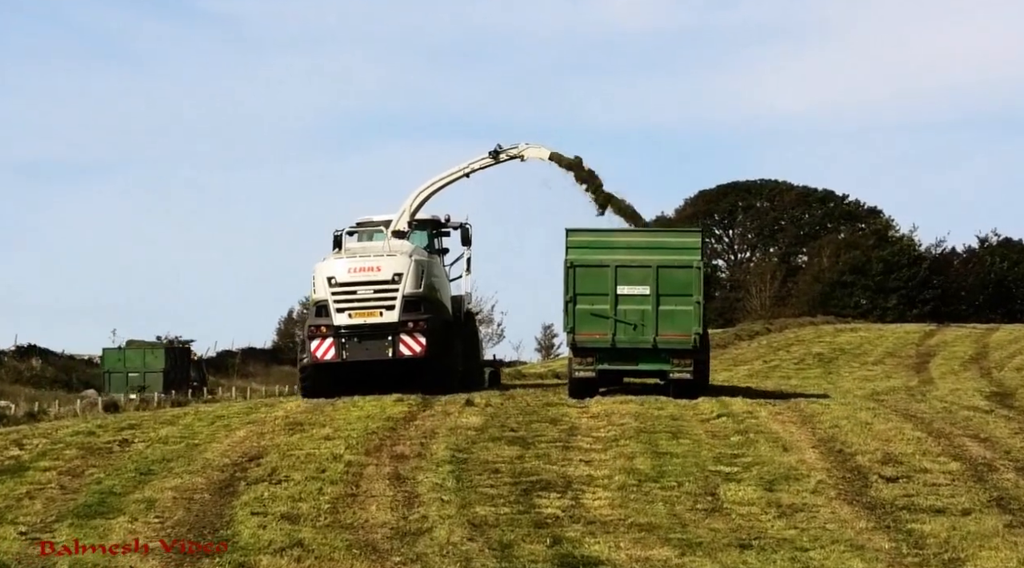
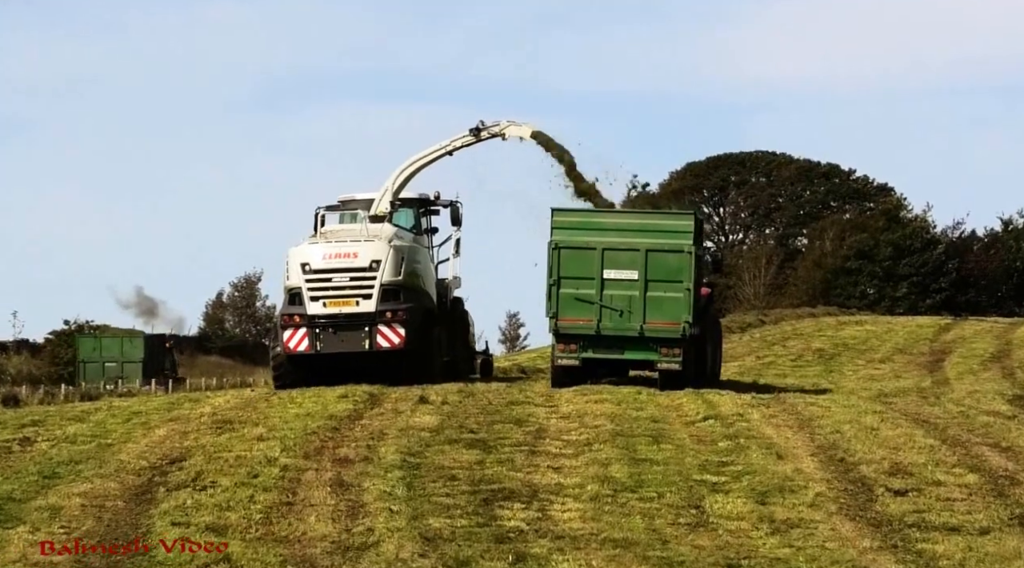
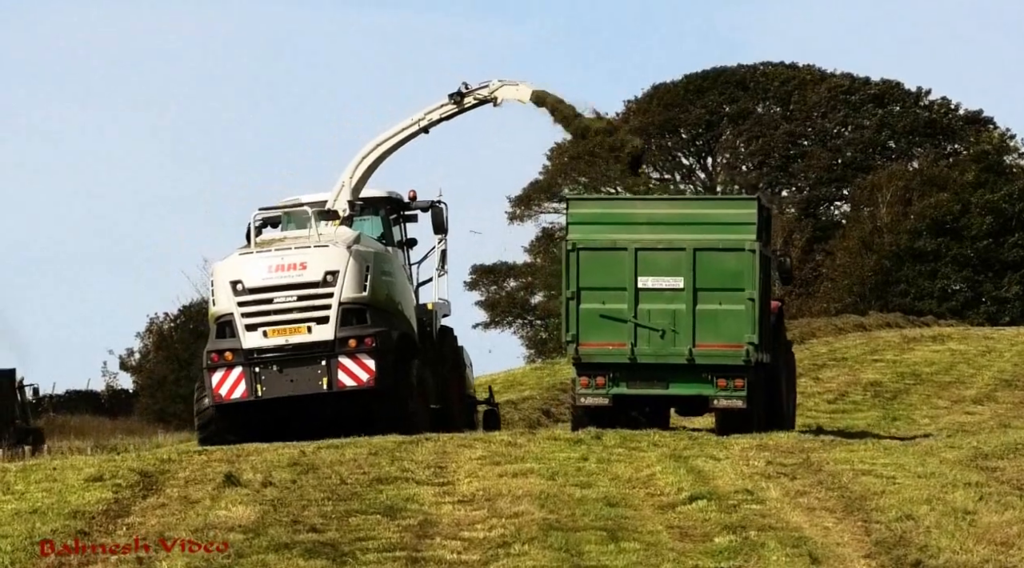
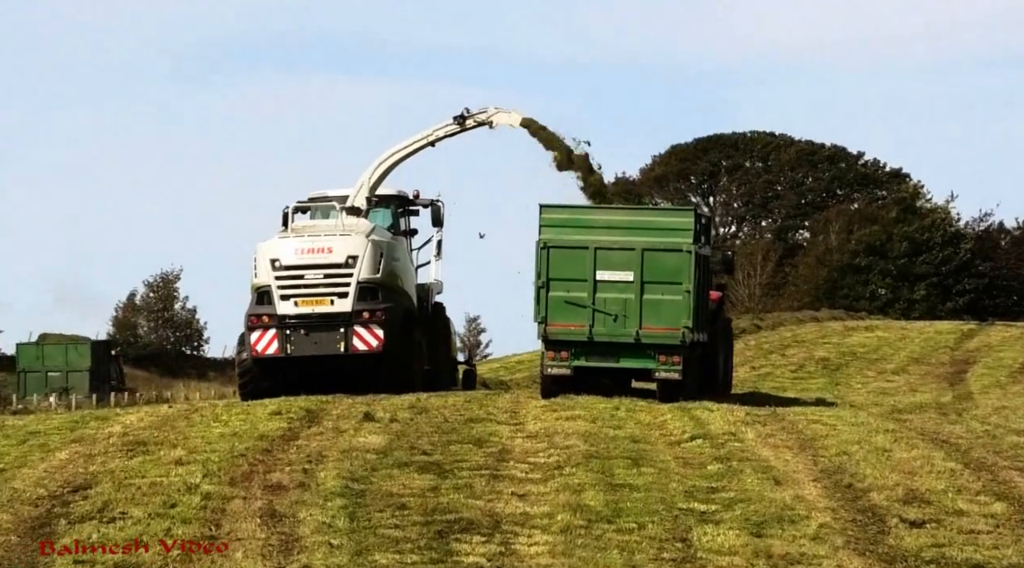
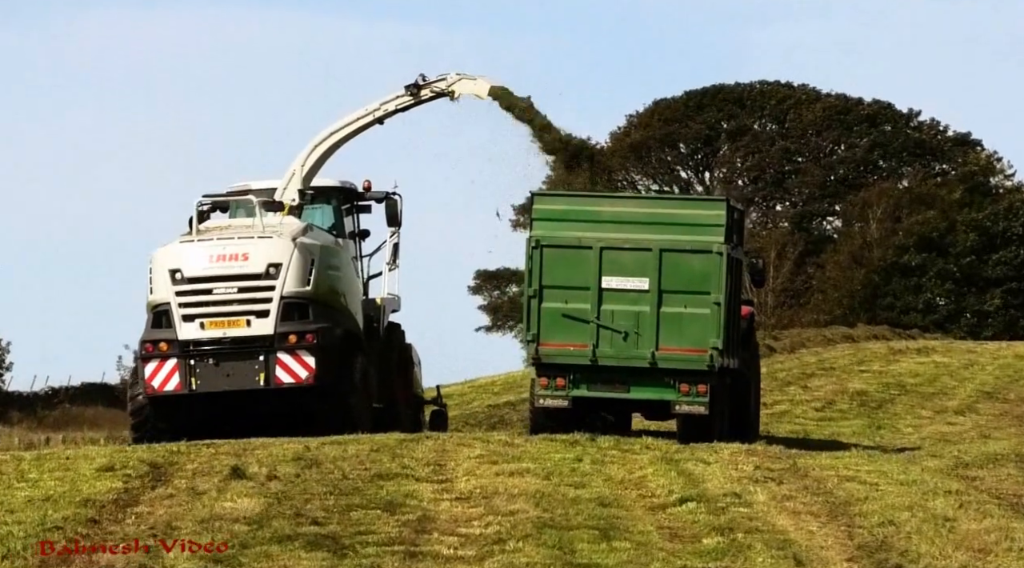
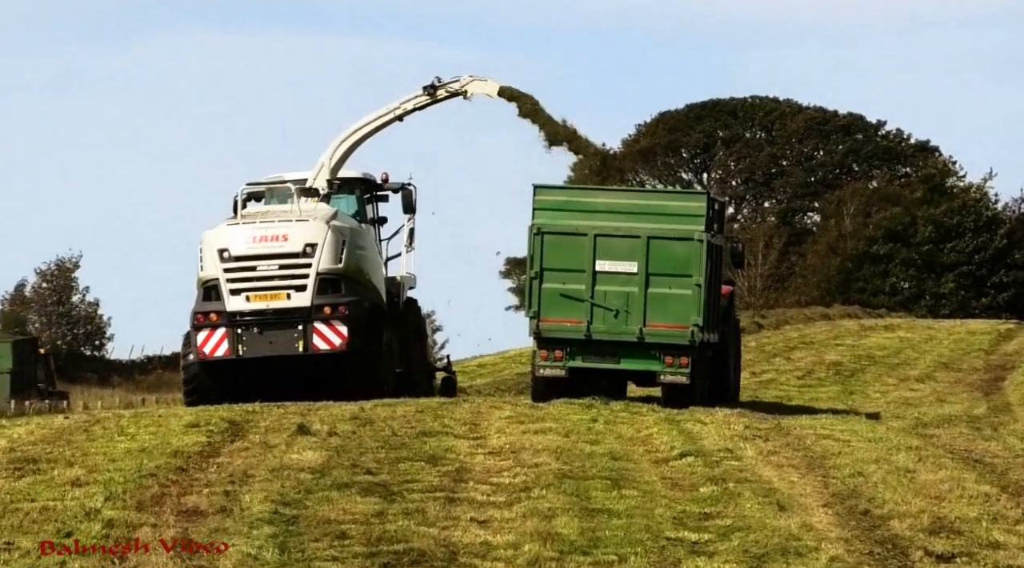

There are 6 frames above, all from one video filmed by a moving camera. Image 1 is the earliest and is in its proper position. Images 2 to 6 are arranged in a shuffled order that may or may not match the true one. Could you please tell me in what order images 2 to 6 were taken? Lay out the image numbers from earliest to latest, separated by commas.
2, 4, 6, 5, 3
